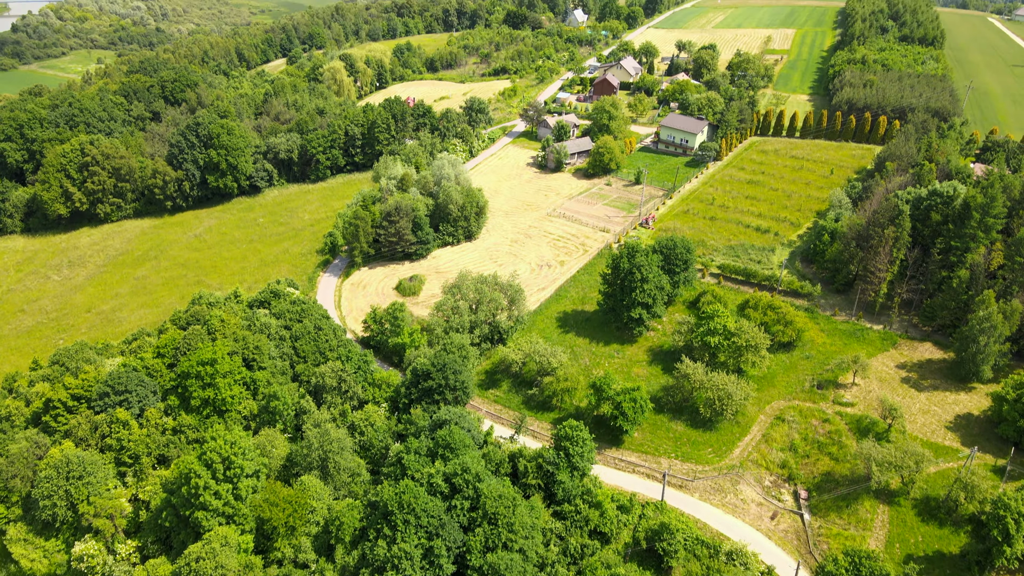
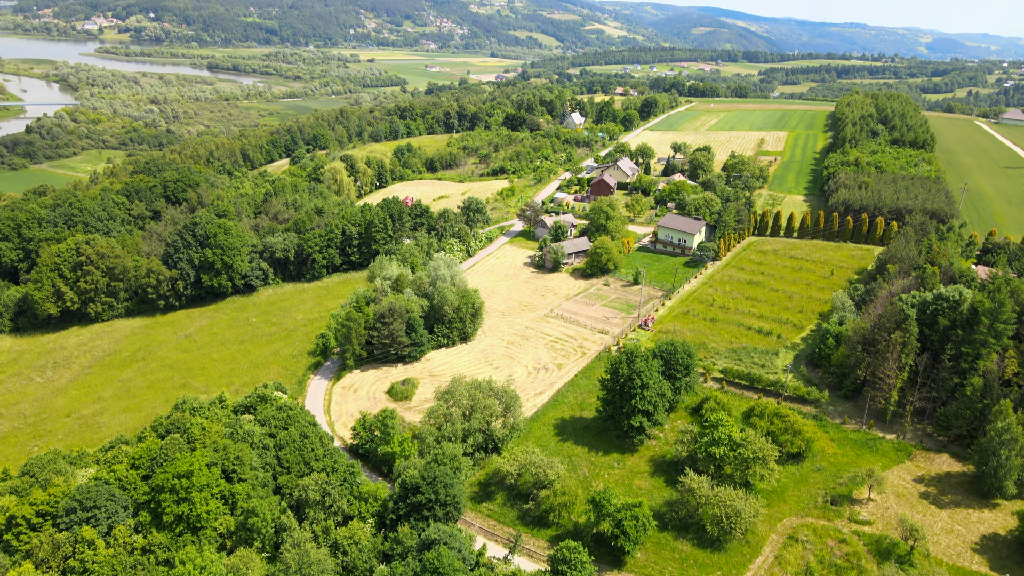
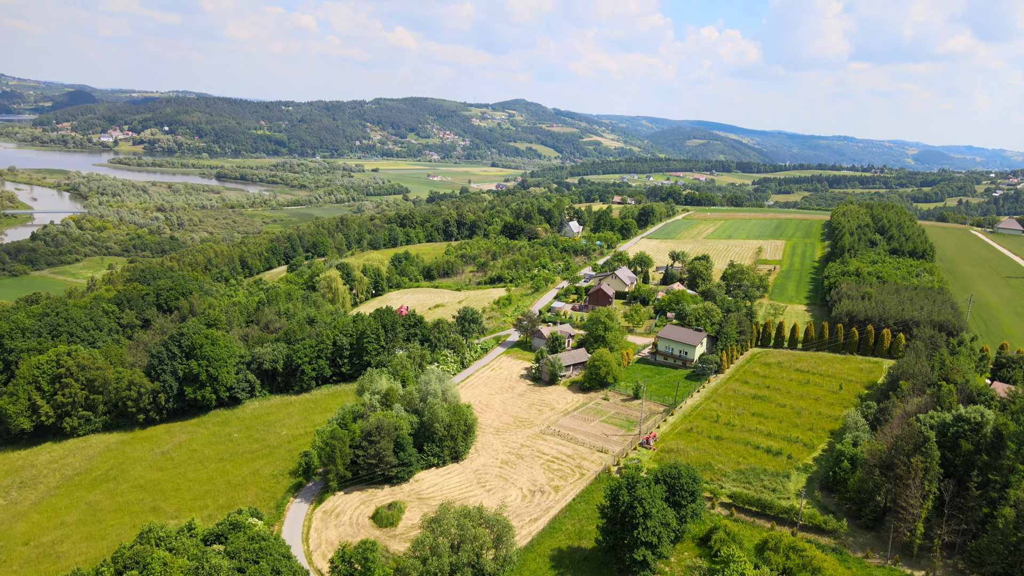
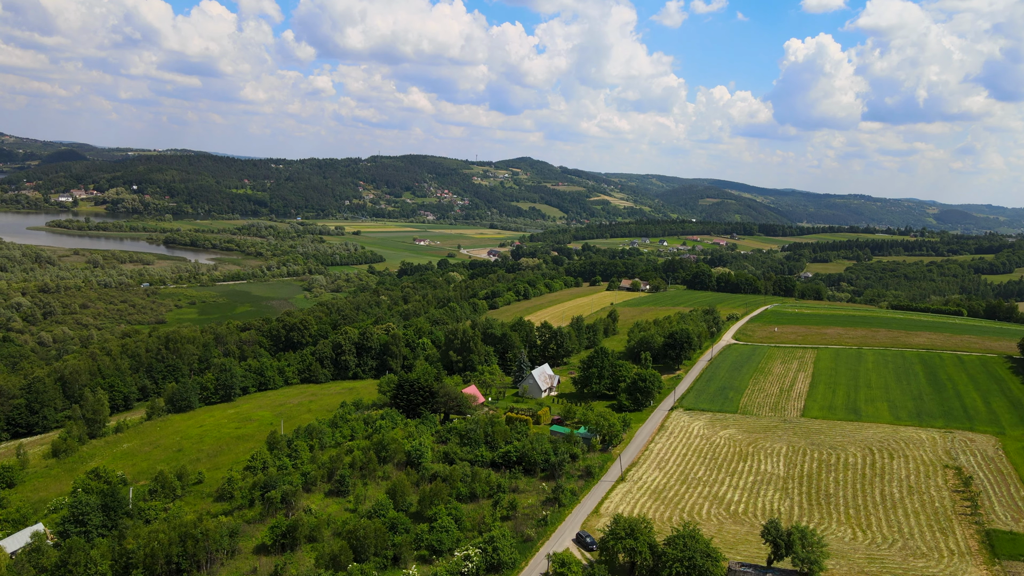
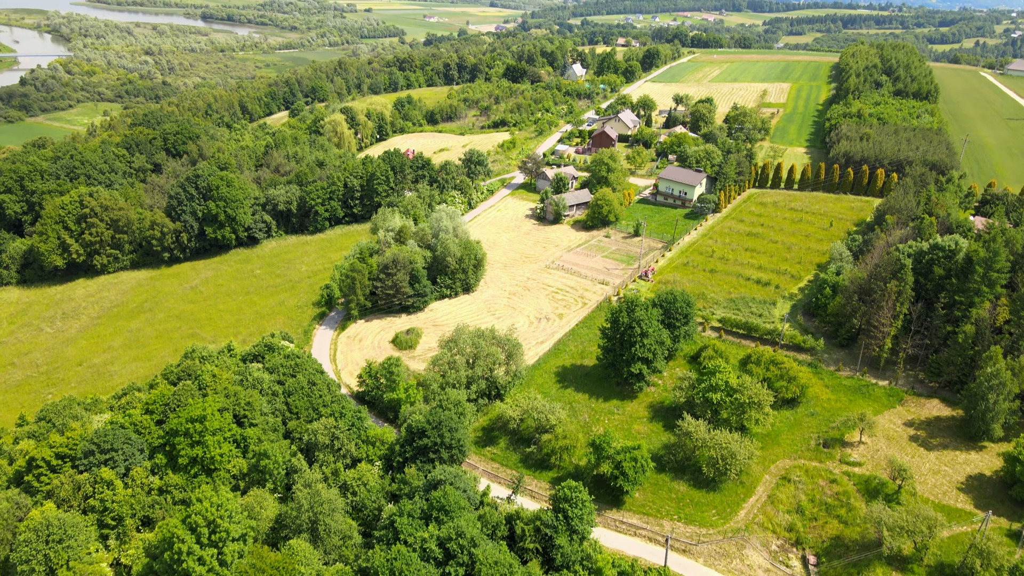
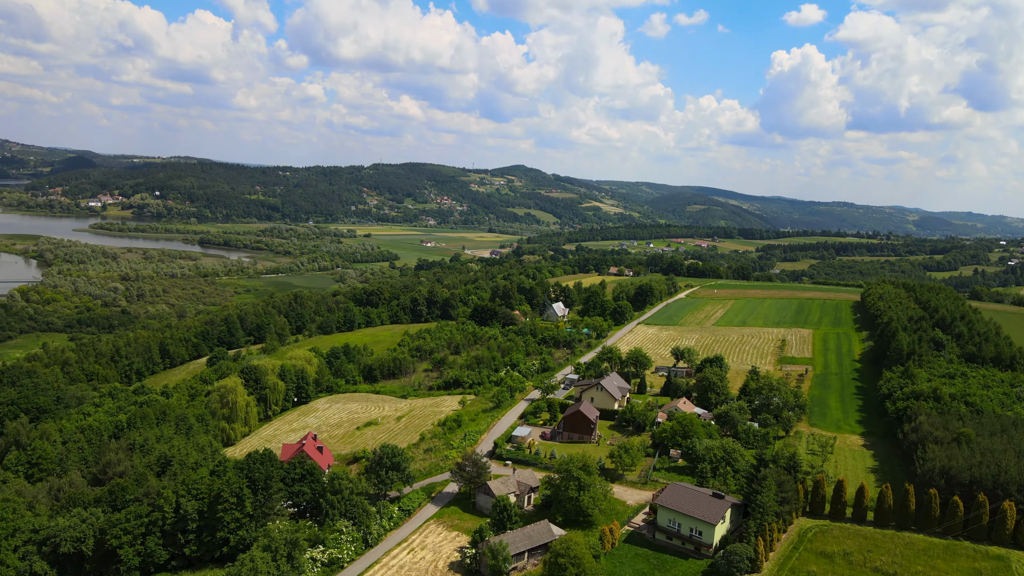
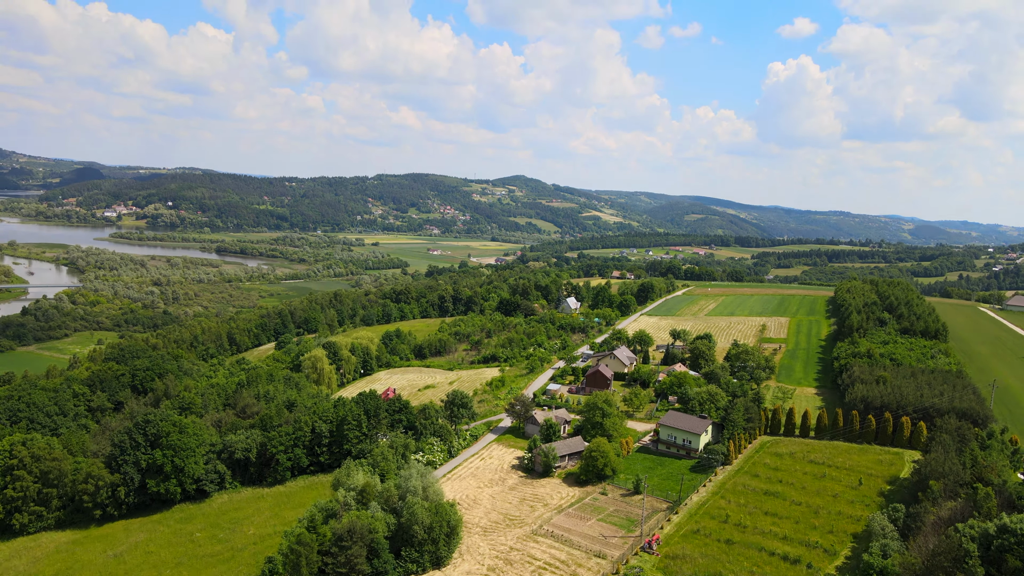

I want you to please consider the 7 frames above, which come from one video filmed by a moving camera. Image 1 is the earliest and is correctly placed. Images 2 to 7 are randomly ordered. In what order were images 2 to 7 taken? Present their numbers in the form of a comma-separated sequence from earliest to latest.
5, 2, 3, 7, 6, 4
